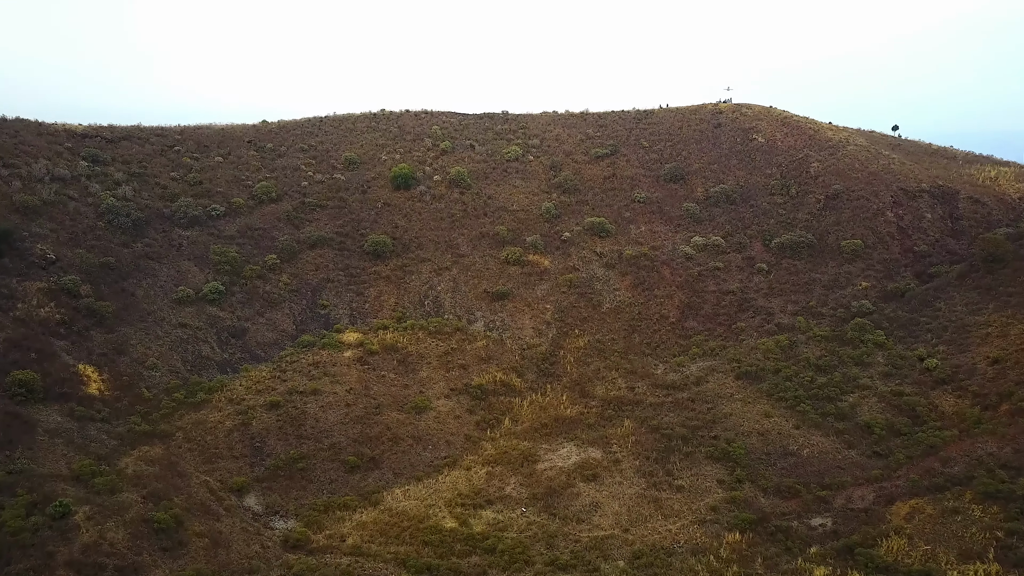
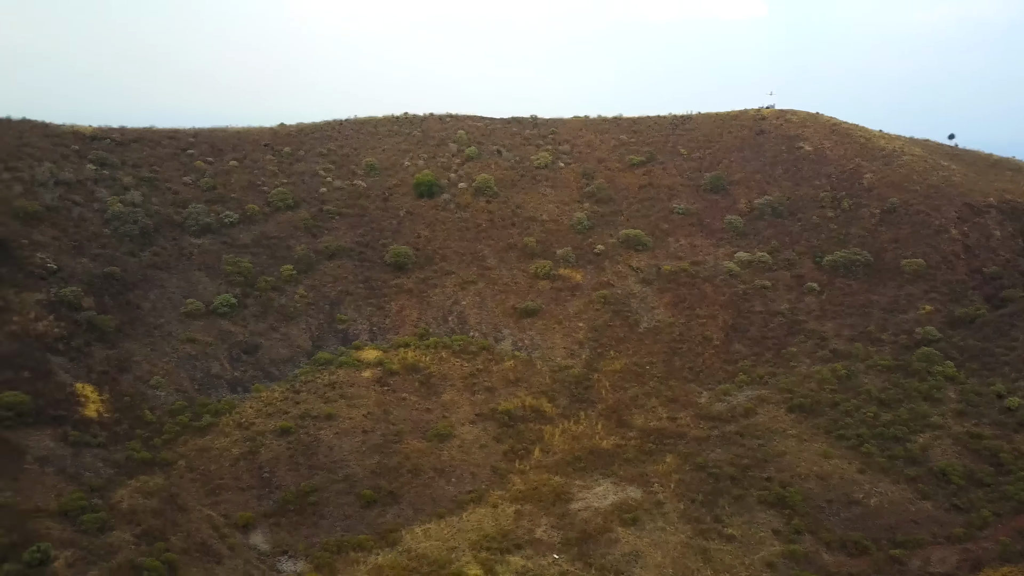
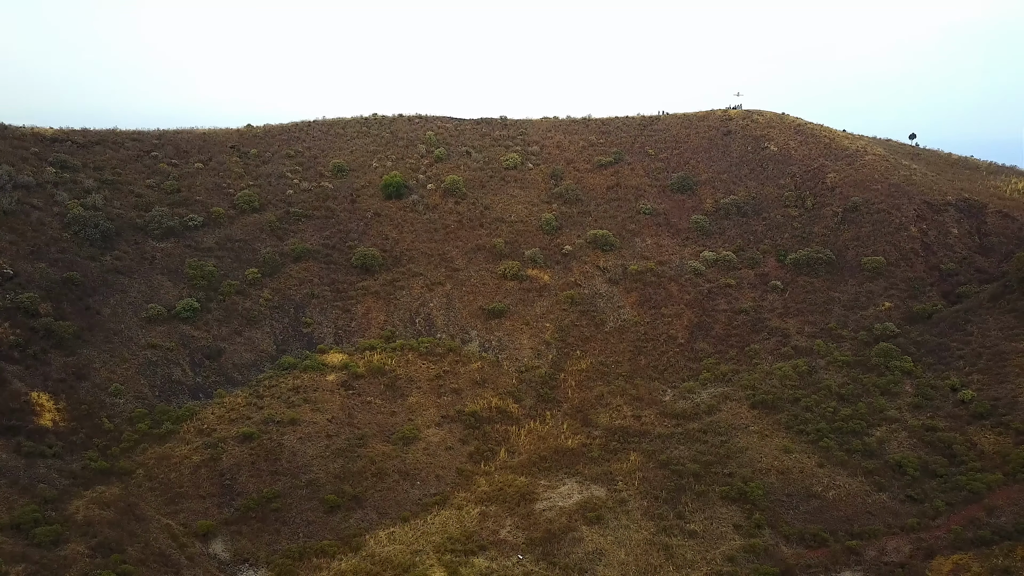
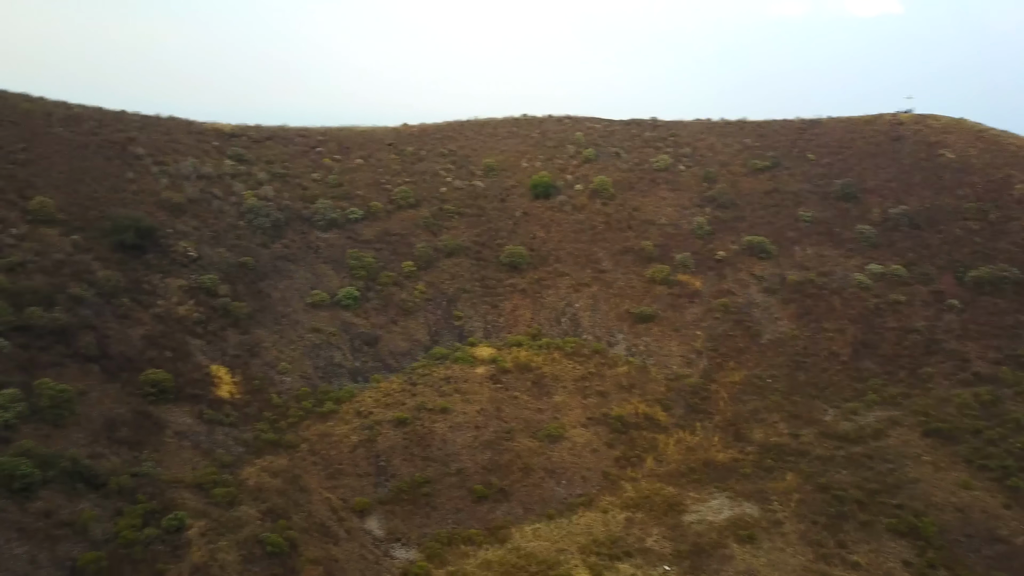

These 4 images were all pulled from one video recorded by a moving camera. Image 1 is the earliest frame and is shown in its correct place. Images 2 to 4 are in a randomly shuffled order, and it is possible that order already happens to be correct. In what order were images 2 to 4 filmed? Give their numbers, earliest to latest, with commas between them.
3, 2, 4
